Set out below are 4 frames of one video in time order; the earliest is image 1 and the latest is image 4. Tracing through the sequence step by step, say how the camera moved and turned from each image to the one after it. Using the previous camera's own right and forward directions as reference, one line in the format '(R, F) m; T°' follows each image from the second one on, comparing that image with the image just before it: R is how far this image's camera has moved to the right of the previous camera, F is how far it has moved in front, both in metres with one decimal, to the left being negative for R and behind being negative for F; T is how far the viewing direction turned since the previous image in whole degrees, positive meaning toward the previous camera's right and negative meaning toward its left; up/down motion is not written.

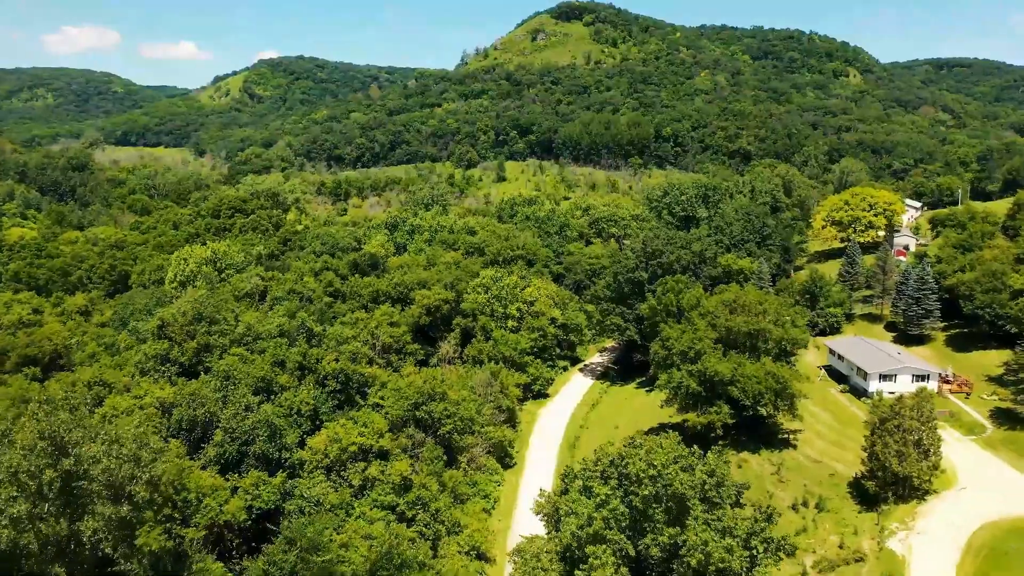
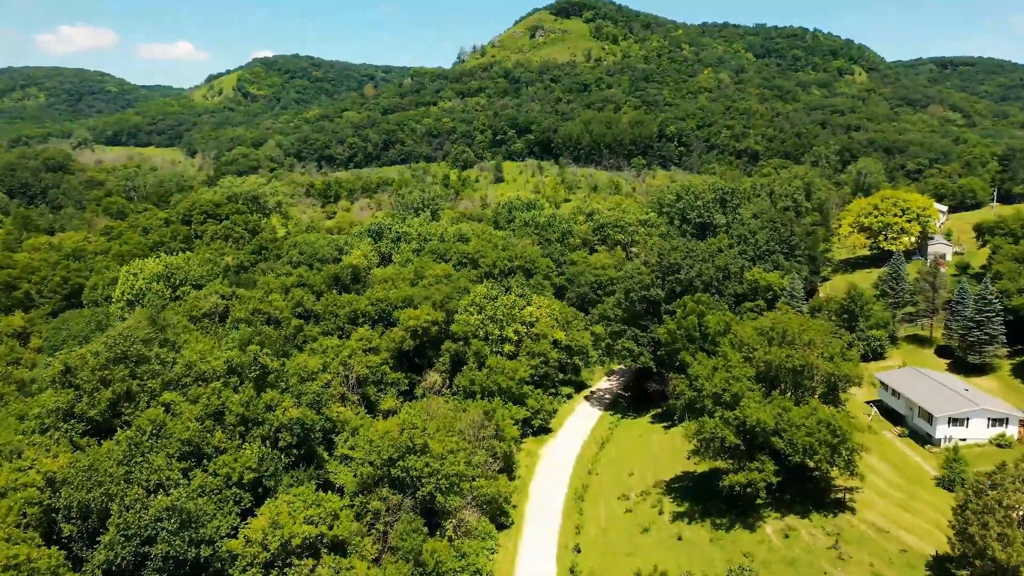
(+0.1, +8.3) m; 0°
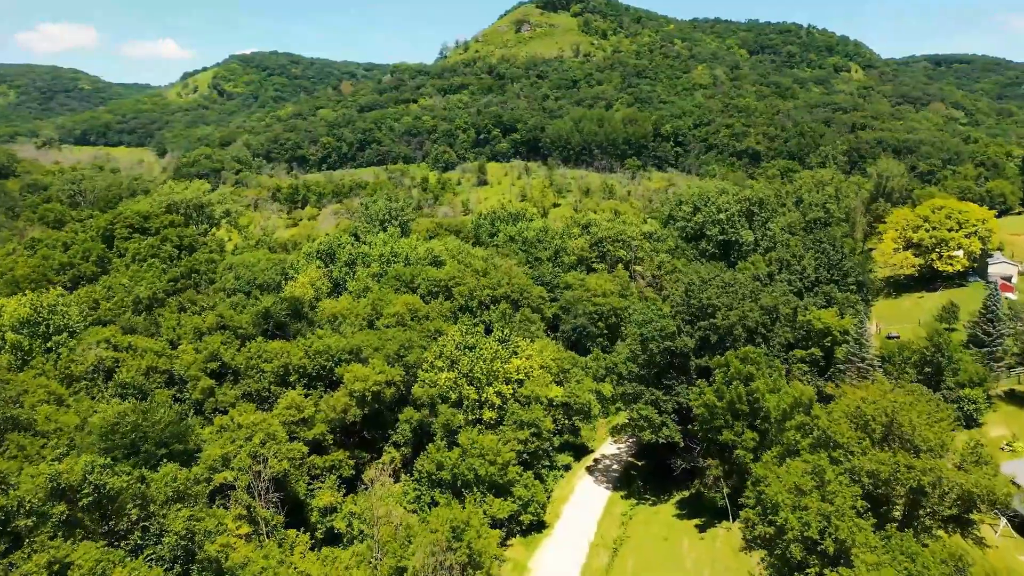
(+0.4, +14.2) m; +1°
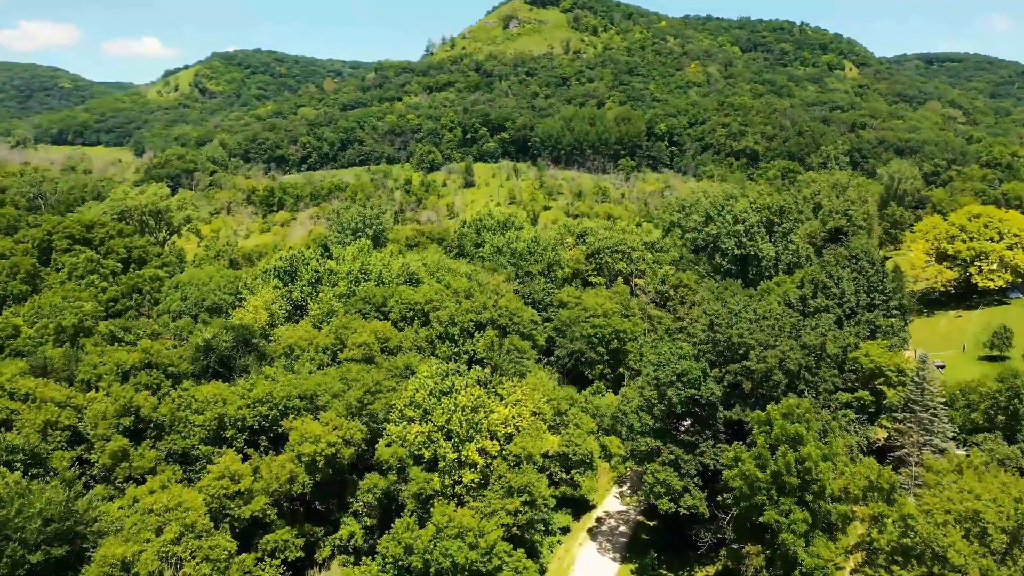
(+0.2, +8.2) m; +1°
